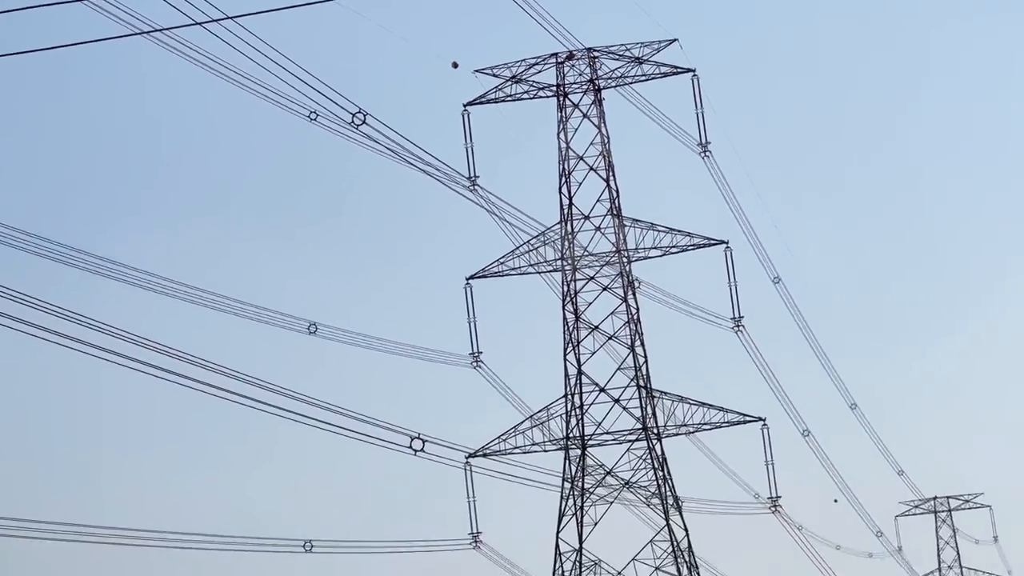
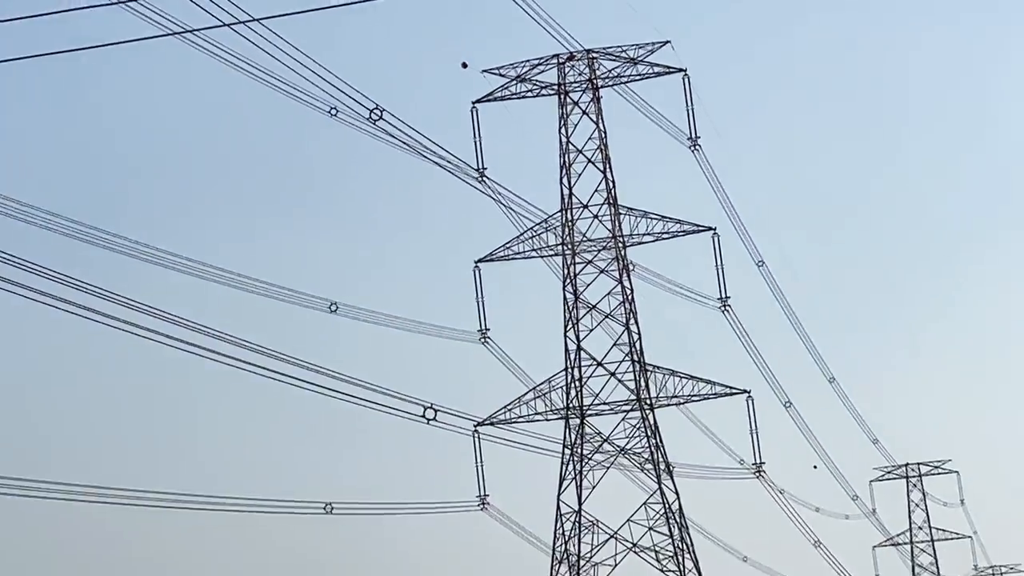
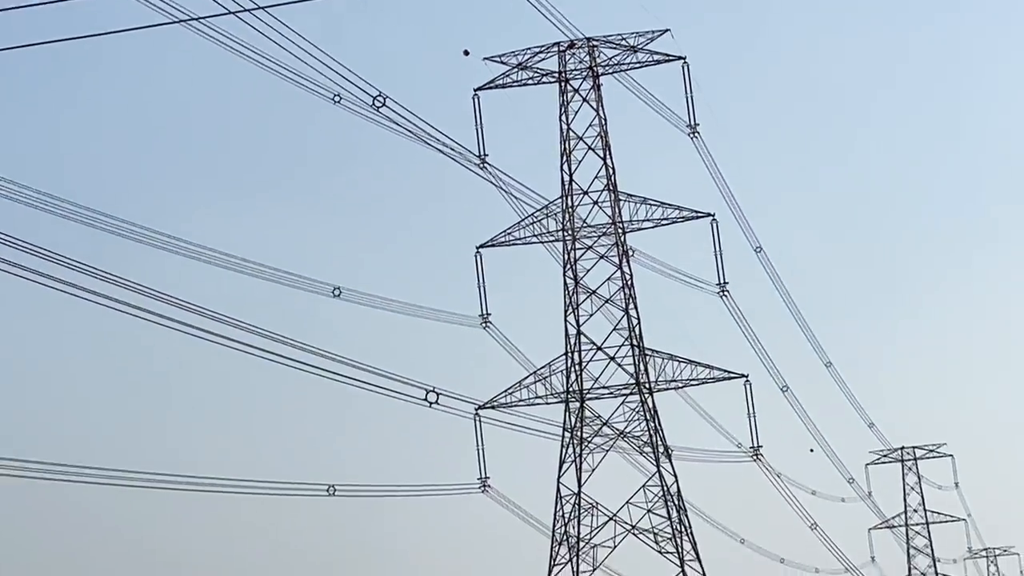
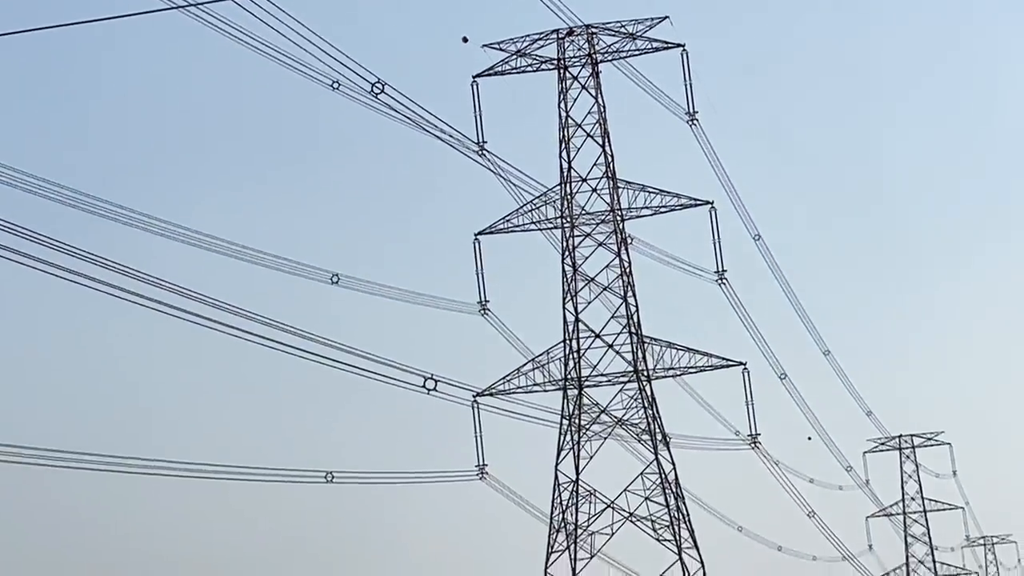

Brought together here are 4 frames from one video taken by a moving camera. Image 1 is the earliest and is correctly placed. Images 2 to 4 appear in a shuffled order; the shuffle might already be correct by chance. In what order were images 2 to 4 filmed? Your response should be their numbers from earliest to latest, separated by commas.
2, 3, 4
